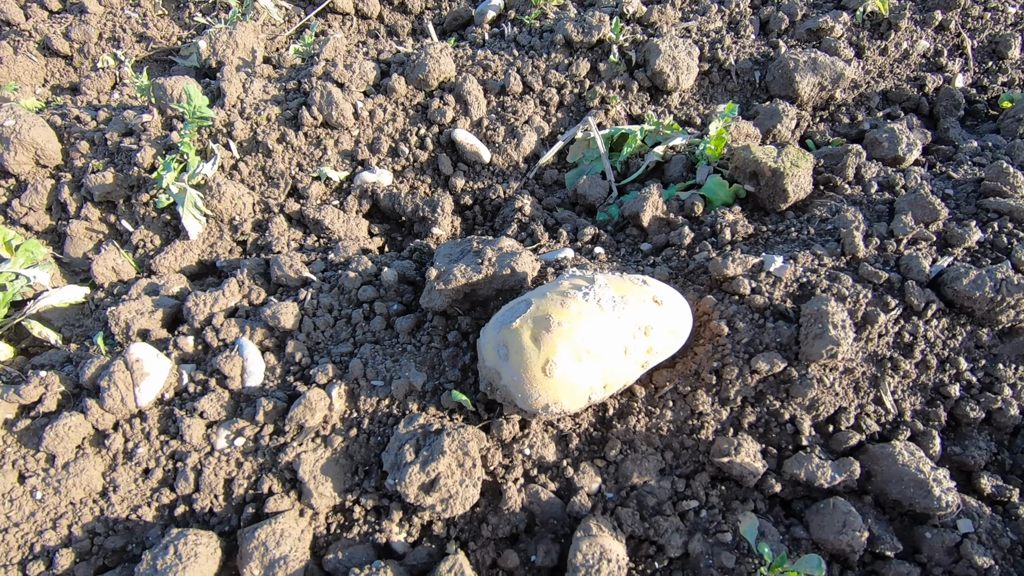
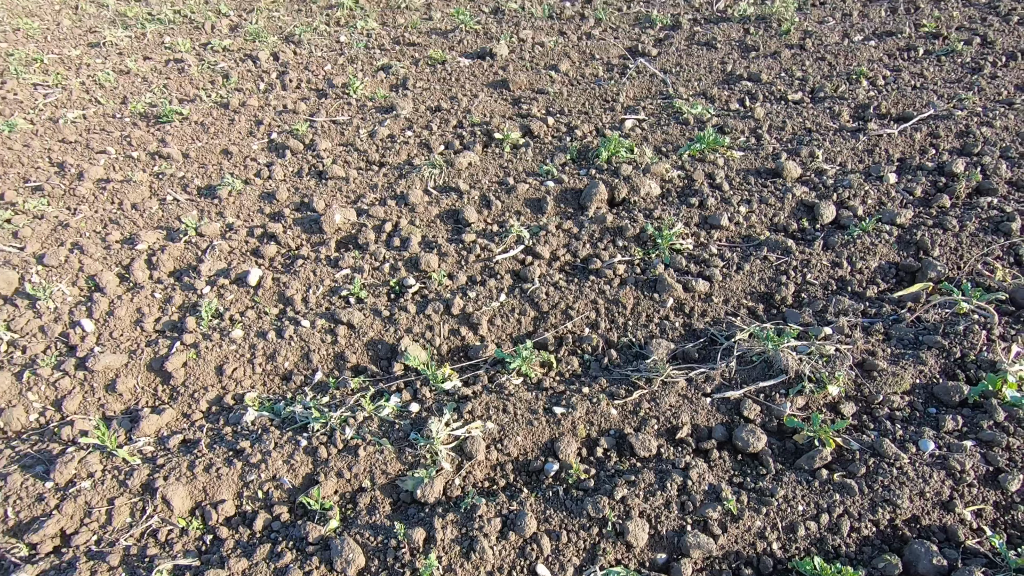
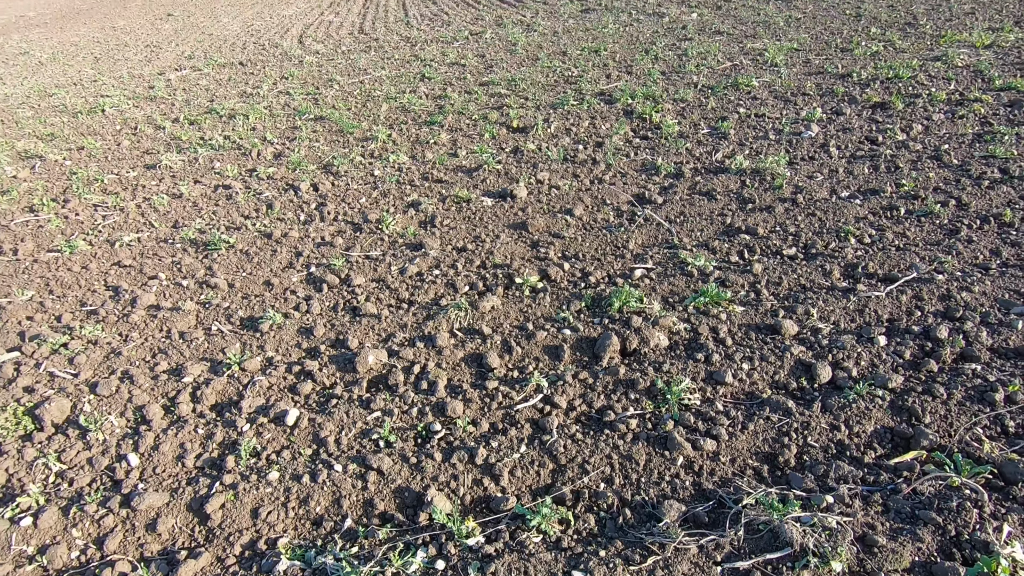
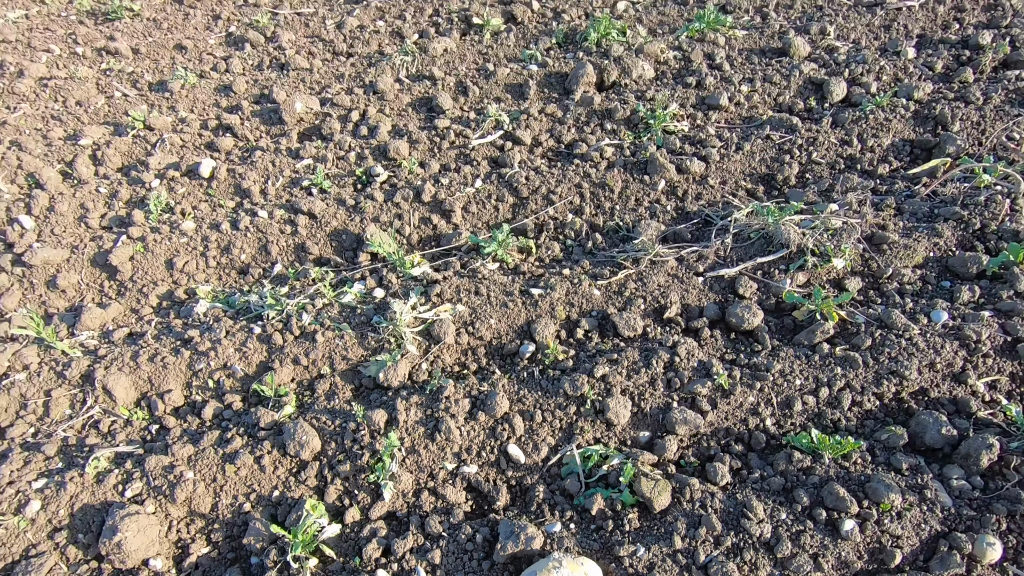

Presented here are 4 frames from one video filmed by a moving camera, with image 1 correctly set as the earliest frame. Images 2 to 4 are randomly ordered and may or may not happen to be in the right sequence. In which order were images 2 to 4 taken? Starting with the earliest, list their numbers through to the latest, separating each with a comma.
4, 2, 3
